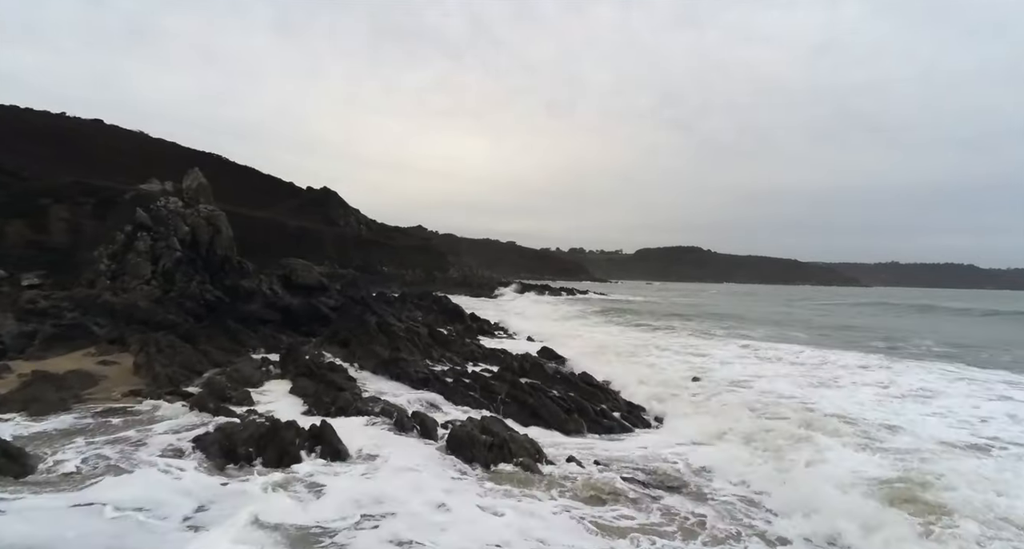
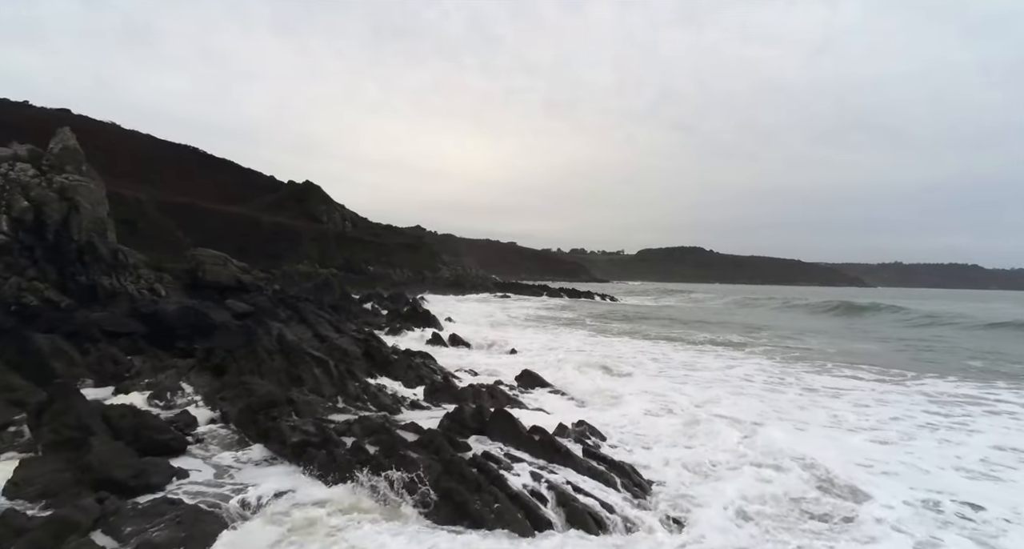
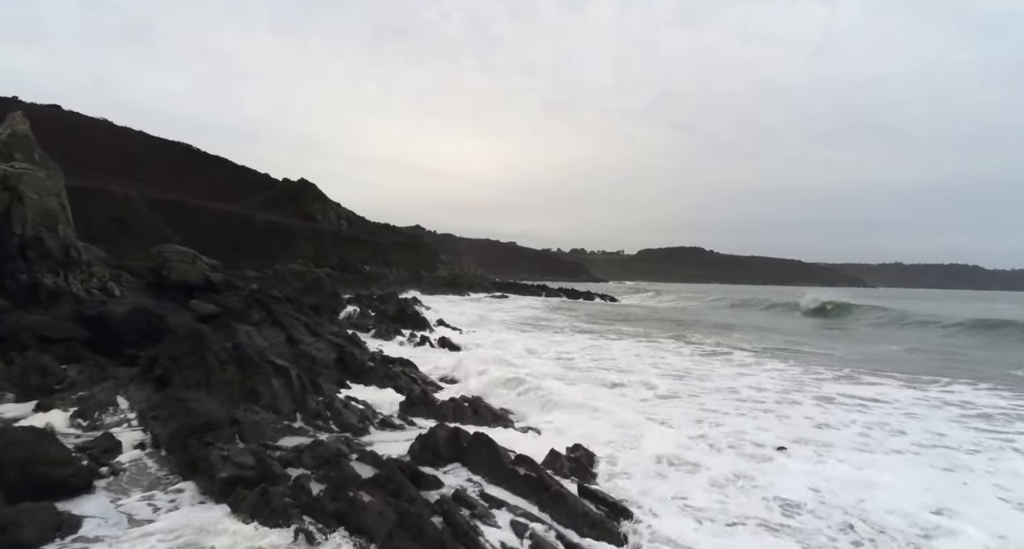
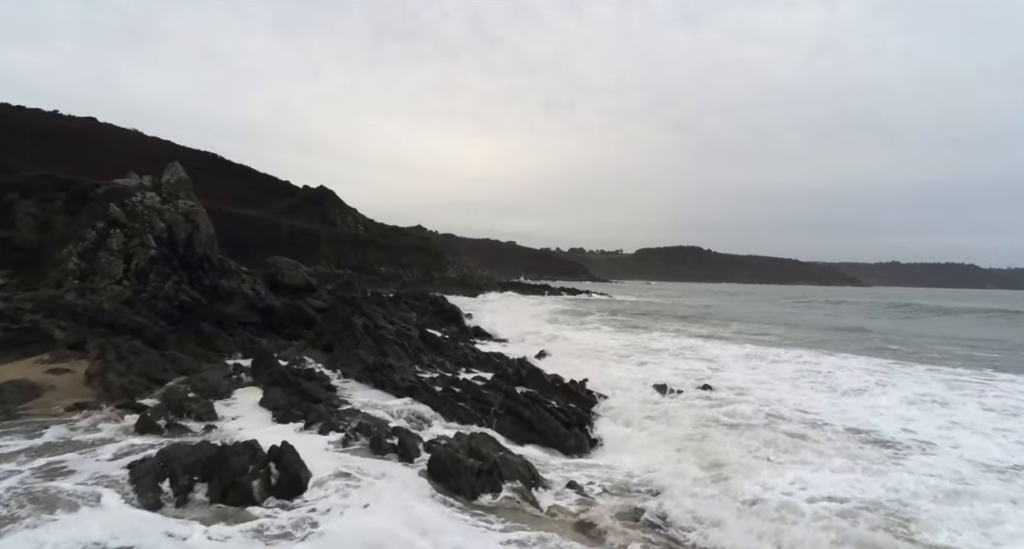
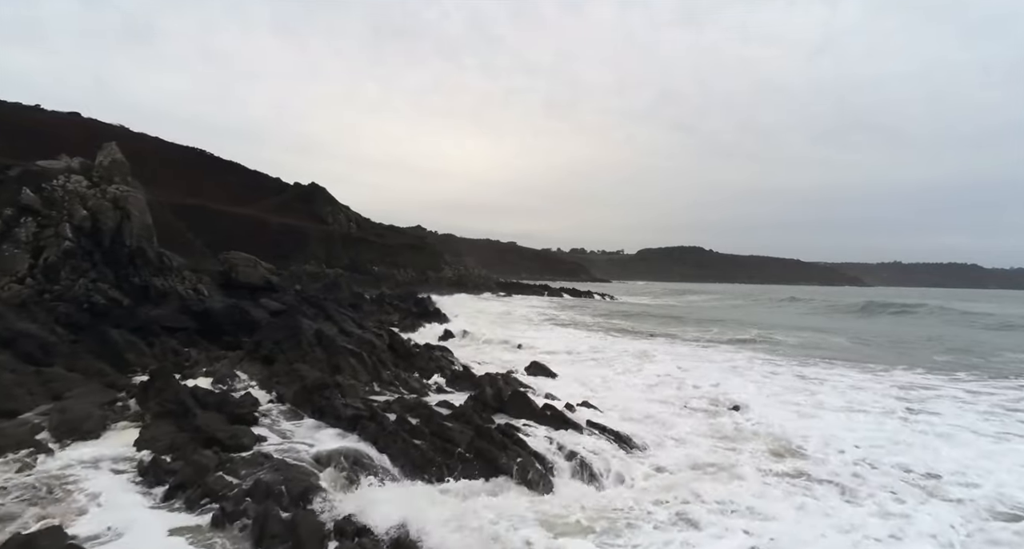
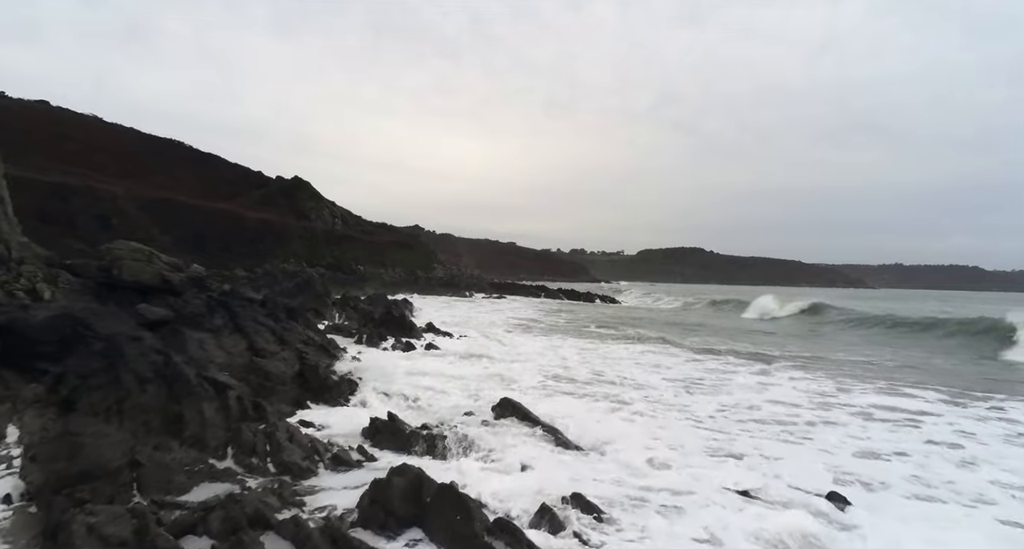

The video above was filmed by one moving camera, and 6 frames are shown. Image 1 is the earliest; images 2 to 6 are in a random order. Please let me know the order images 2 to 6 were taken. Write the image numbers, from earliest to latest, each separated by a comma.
4, 5, 2, 3, 6
